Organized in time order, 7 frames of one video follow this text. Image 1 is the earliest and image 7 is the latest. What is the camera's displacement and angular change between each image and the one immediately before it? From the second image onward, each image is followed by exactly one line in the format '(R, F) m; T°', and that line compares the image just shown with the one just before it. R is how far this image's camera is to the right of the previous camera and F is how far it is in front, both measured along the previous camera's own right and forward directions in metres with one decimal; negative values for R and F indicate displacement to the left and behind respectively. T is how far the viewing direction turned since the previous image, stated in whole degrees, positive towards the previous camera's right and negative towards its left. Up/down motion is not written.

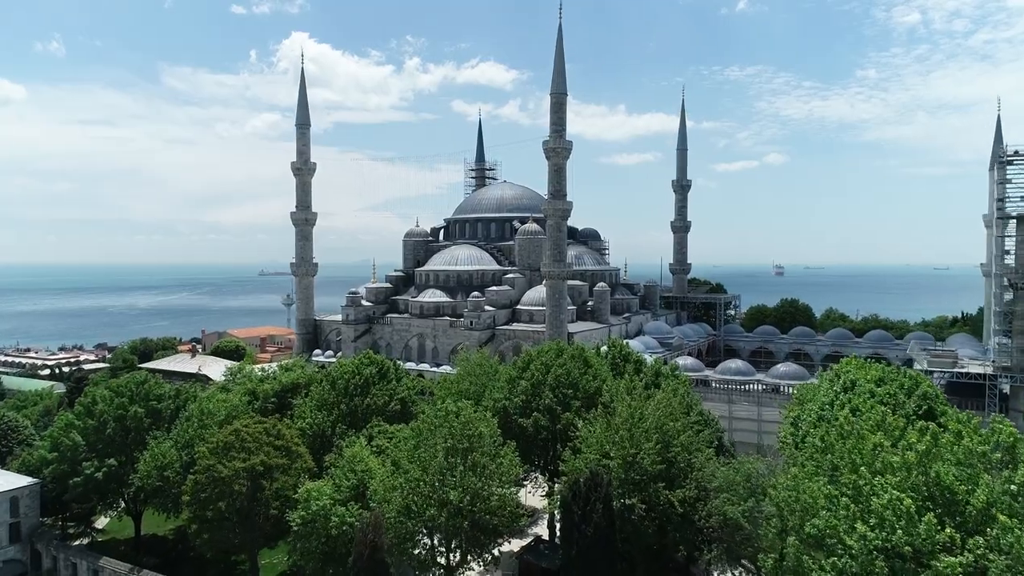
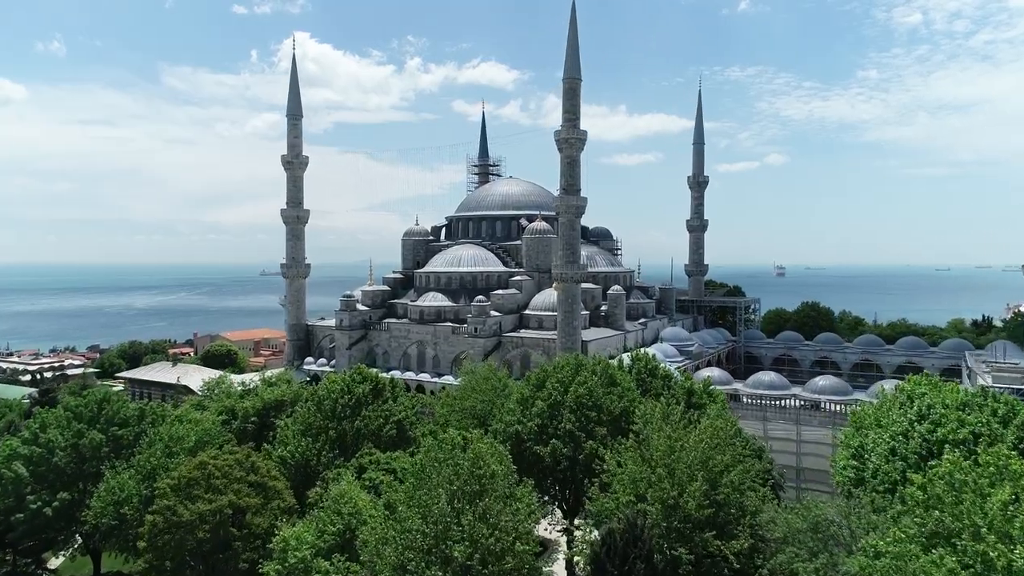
(-0.3, +3.4) m; 0°
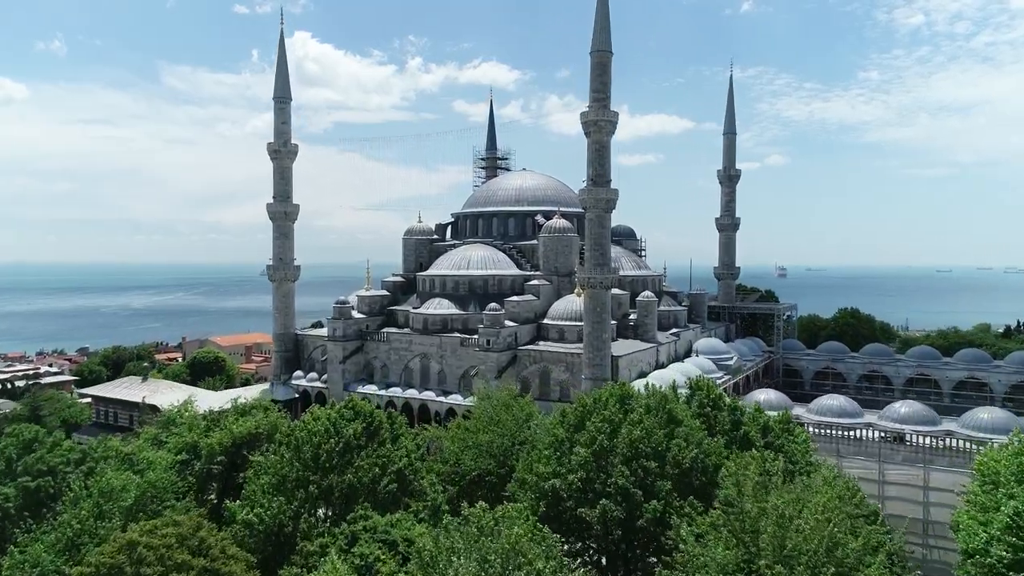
(-0.6, +5.0) m; 0°
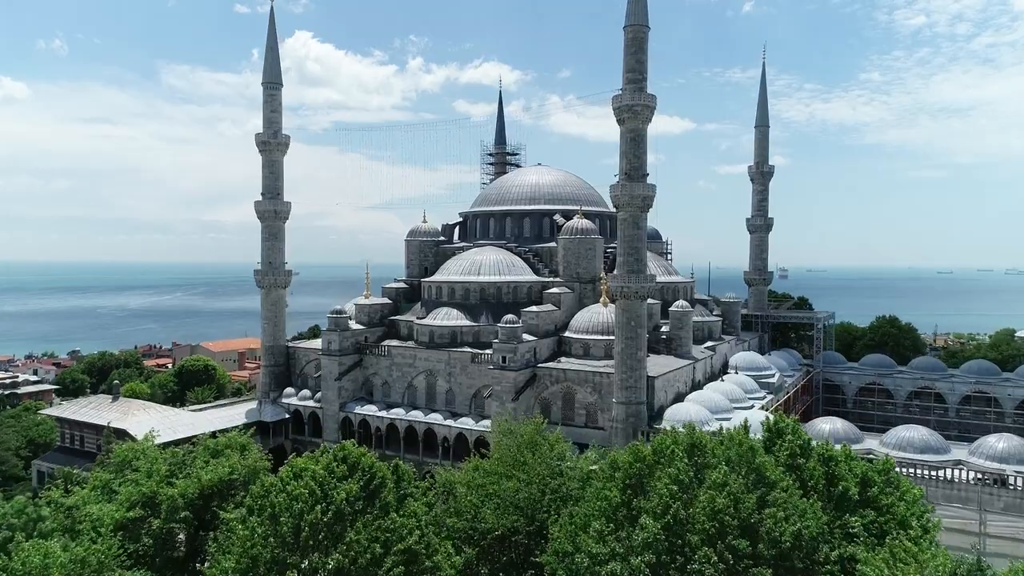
(-0.6, +4.1) m; 0°
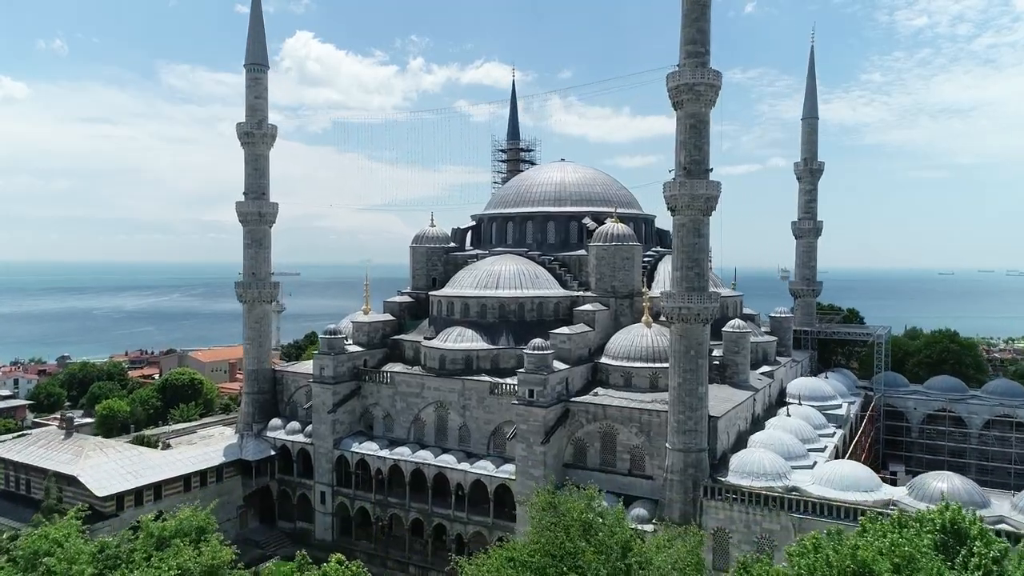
(-0.7, +4.9) m; 0°
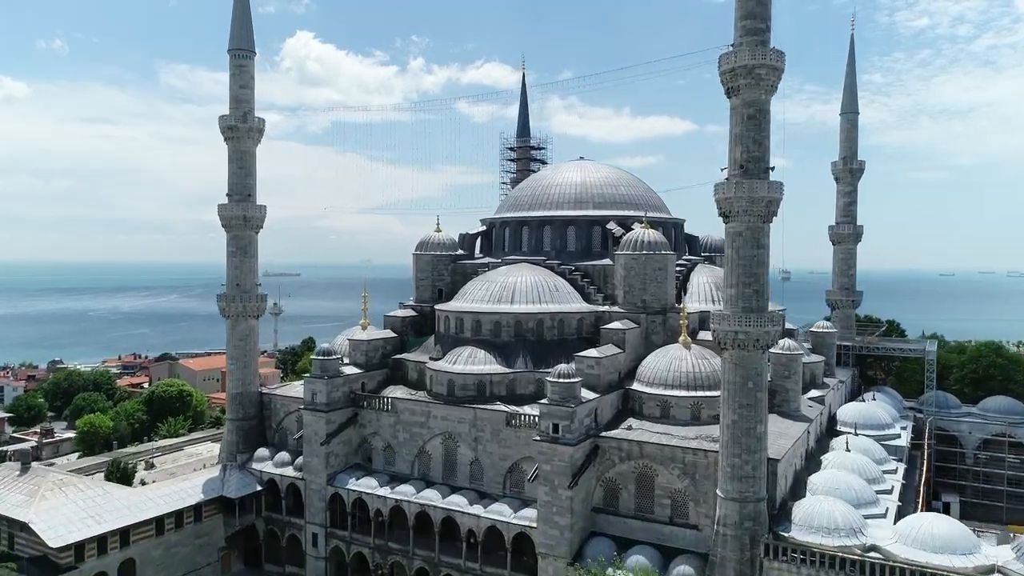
(-0.5, +3.4) m; 0°
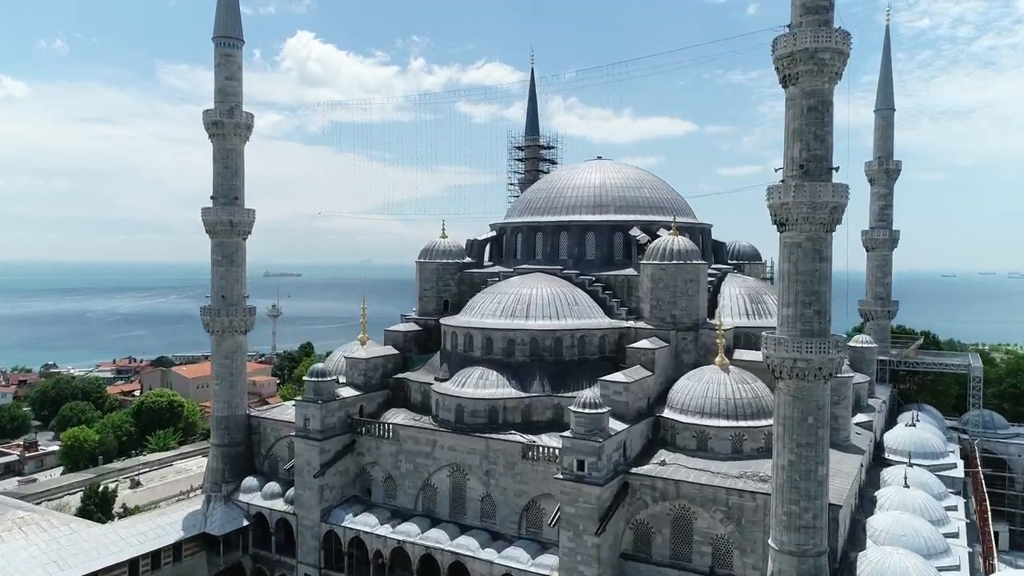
(-0.4, +2.5) m; 0°
